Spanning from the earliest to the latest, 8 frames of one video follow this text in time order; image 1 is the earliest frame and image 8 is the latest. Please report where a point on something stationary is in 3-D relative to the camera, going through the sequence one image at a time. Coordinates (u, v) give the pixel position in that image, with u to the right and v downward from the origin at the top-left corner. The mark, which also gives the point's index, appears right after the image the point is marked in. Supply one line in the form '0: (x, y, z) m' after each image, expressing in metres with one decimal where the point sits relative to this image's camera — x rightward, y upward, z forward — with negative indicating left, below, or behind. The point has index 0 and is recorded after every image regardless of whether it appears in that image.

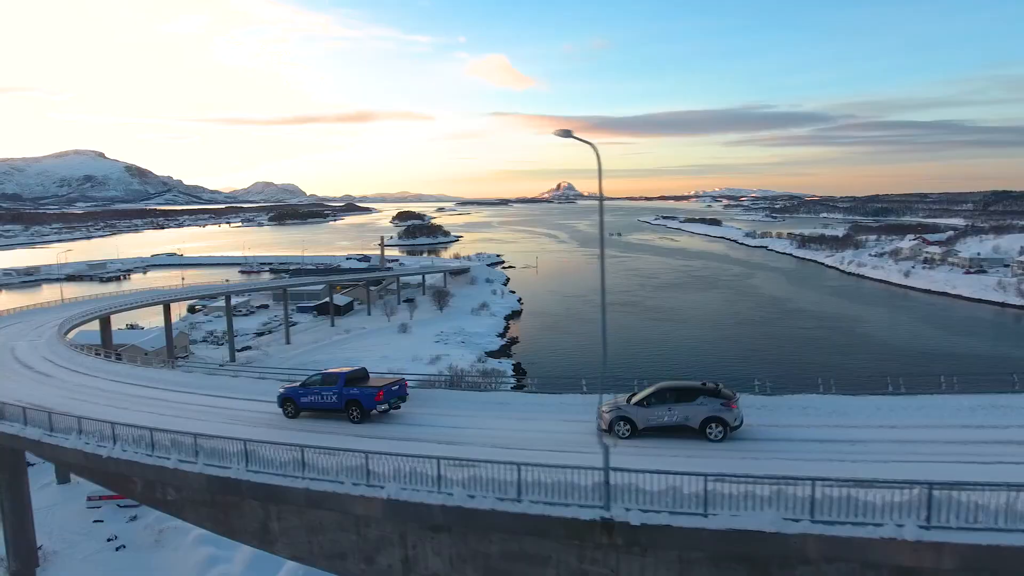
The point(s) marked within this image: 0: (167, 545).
0: (-5.7, -4.2, +10.6) m
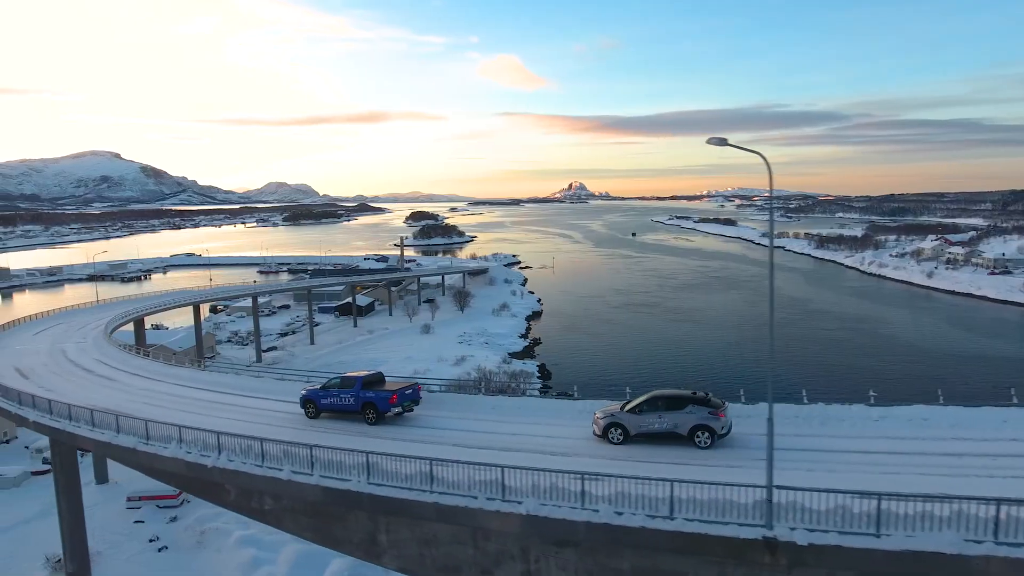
0: (-5.0, -4.3, +10.6) m
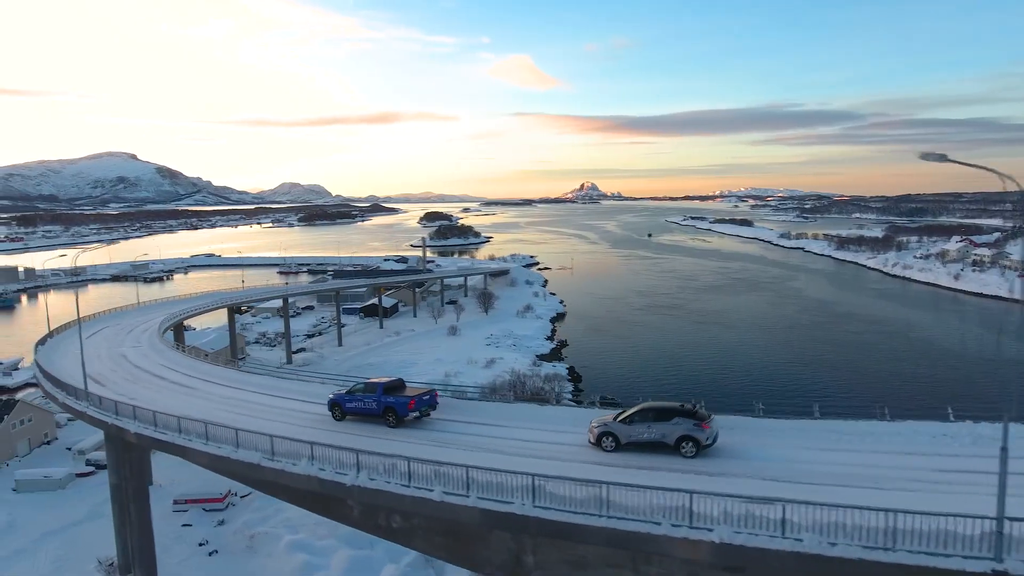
0: (-4.2, -4.3, +10.5) m
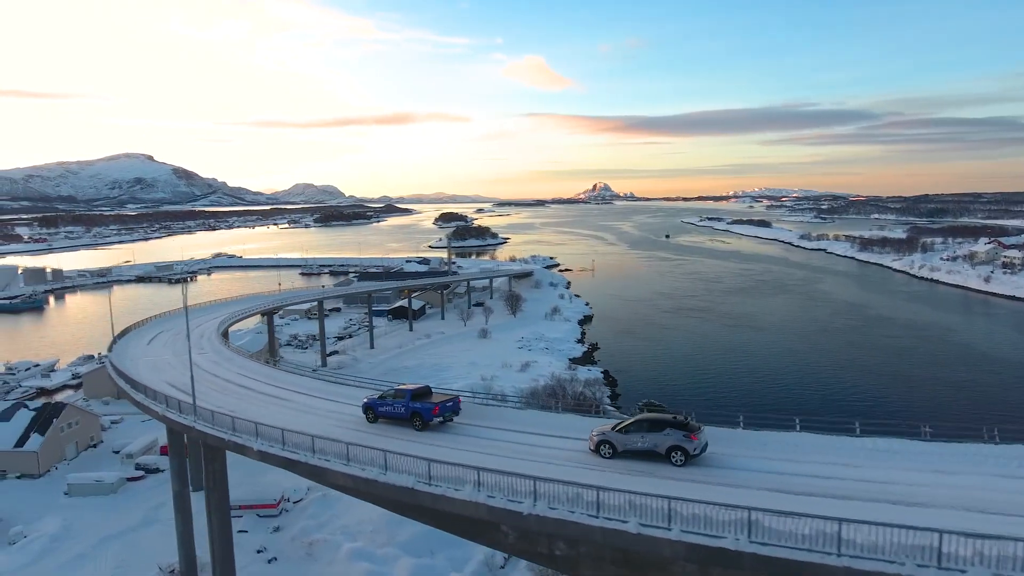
0: (-3.2, -4.4, +10.5) m
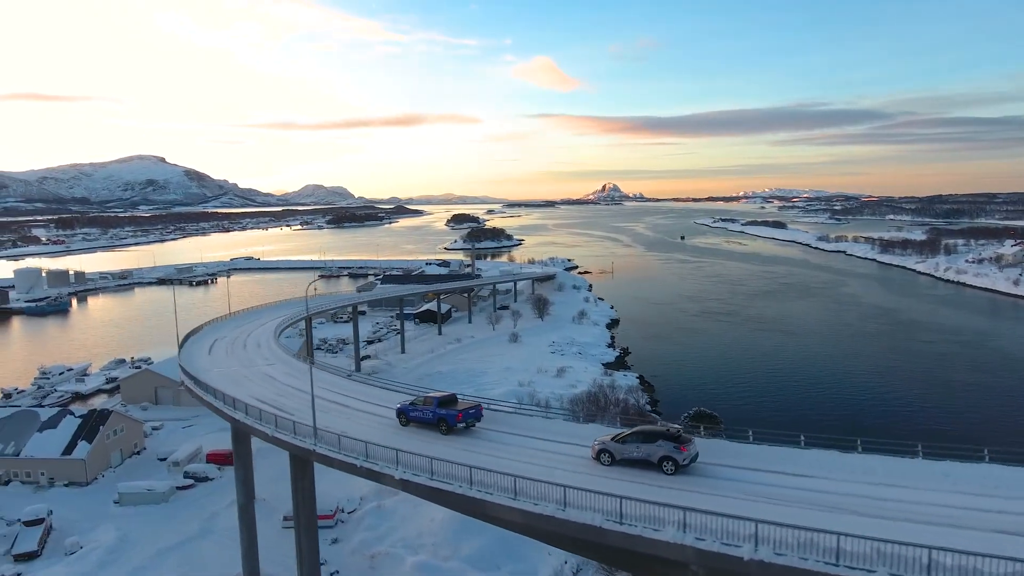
0: (-2.1, -4.6, +10.3) m
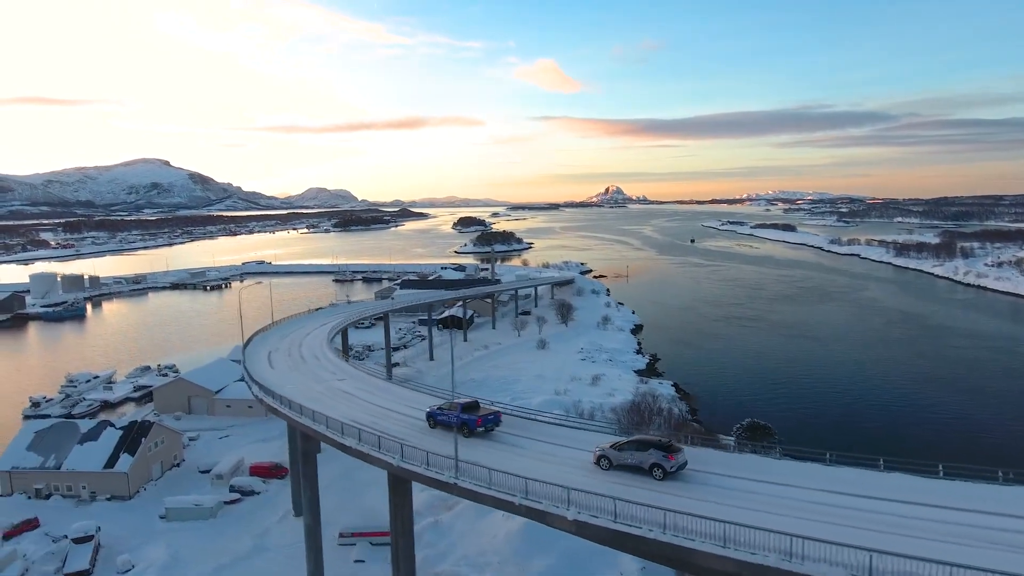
0: (-1.0, -4.8, +10.0) m
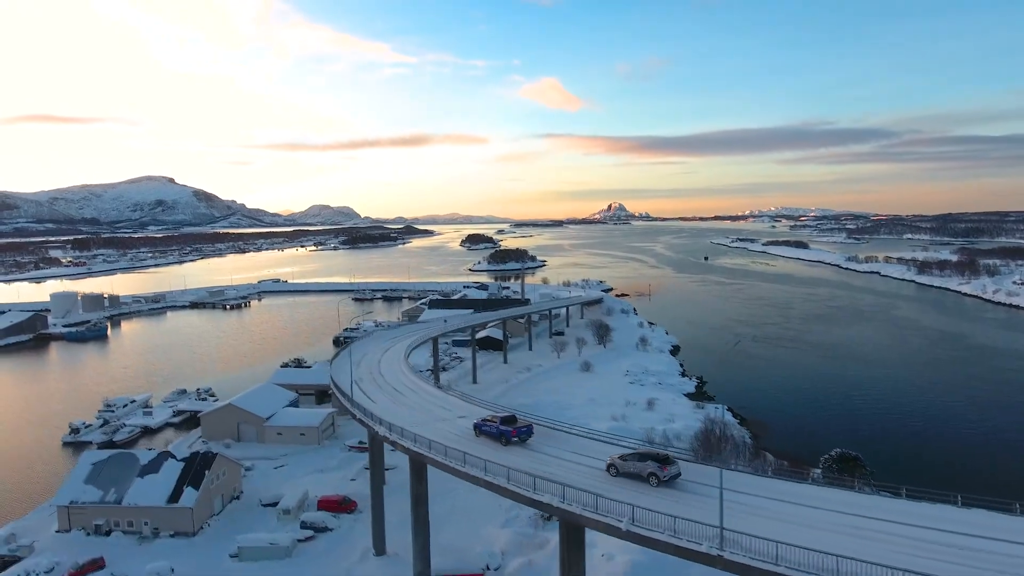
0: (+0.8, -5.2, +9.3) m
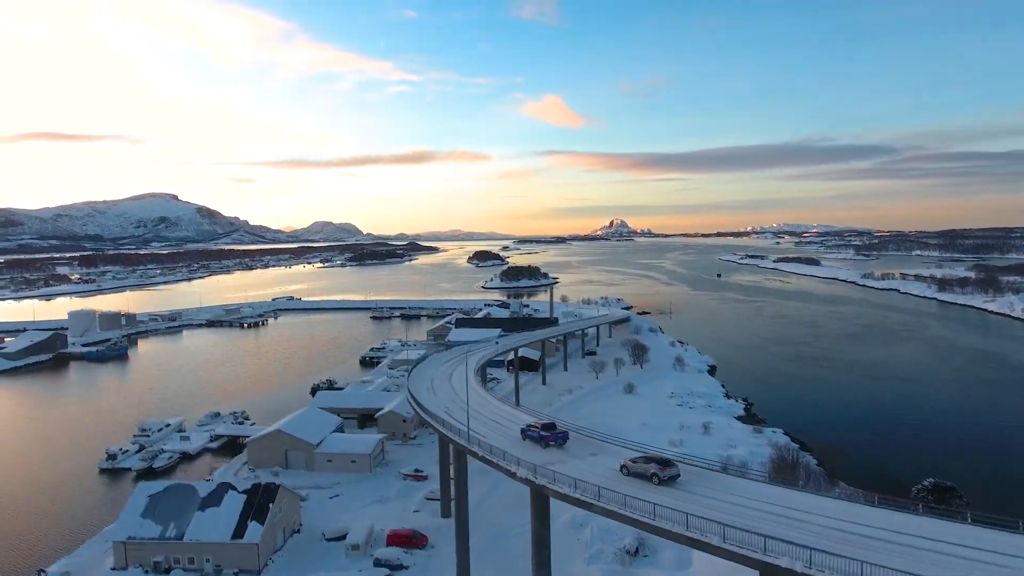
0: (+2.4, -5.5, +8.6) m
